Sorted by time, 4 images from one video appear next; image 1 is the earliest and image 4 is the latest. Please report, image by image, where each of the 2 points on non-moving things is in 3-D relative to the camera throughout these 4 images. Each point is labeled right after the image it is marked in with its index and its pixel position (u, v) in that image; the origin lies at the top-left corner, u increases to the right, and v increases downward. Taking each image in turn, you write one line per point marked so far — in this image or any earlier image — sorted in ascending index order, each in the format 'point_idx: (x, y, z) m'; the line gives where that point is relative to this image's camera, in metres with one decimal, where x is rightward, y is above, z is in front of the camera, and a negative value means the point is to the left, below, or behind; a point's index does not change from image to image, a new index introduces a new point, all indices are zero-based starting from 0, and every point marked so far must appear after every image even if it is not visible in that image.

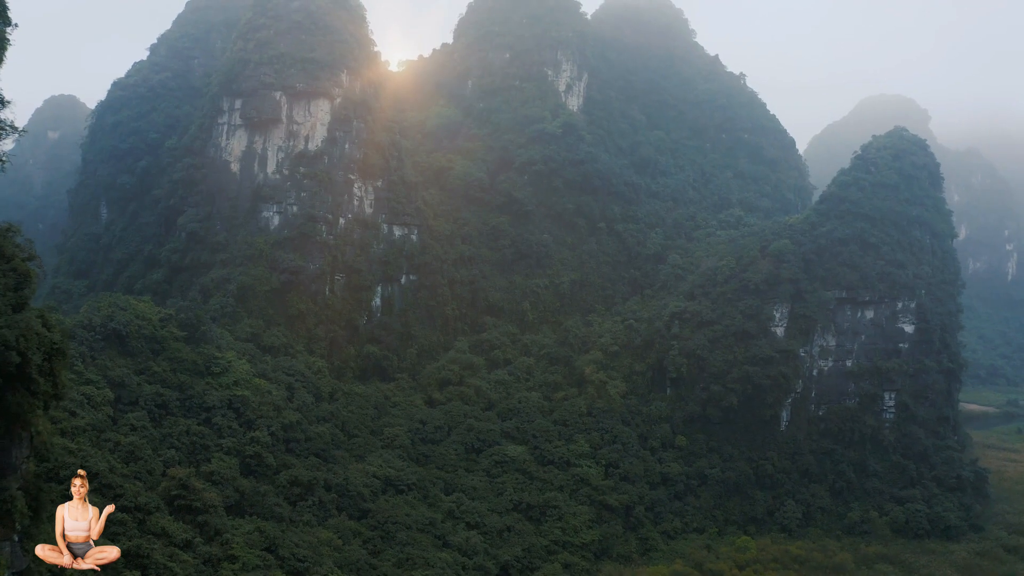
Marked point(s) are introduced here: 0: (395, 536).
0: (-2.5, -5.3, +16.3) m
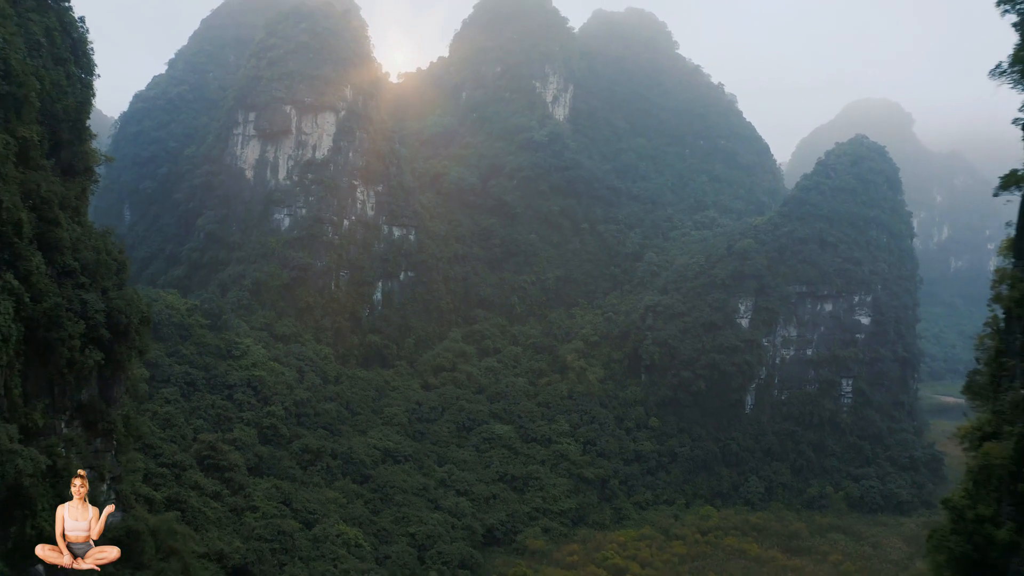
0: (-2.9, -5.2, +18.7) m
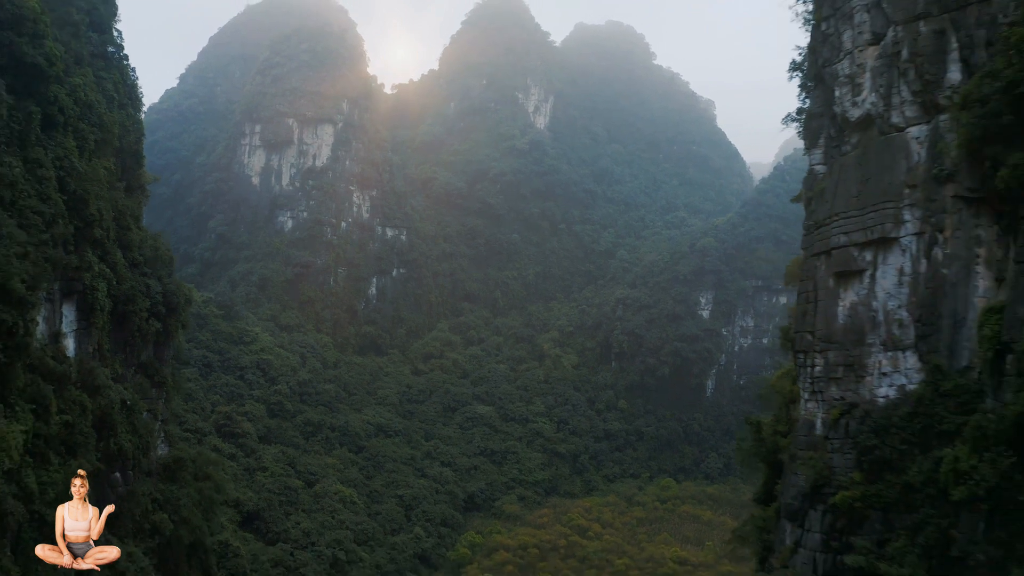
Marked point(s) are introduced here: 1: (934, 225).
0: (-3.6, -5.0, +21.4) m
1: (+3.4, +0.5, +6.1) m
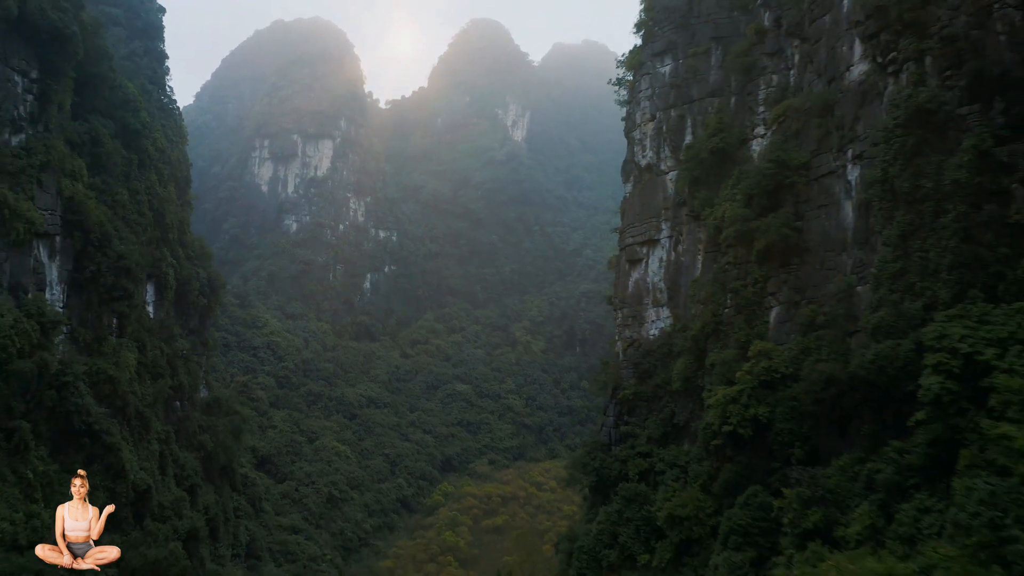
0: (-4.7, -4.8, +25.7) m
1: (+2.2, +0.8, +10.3) m
